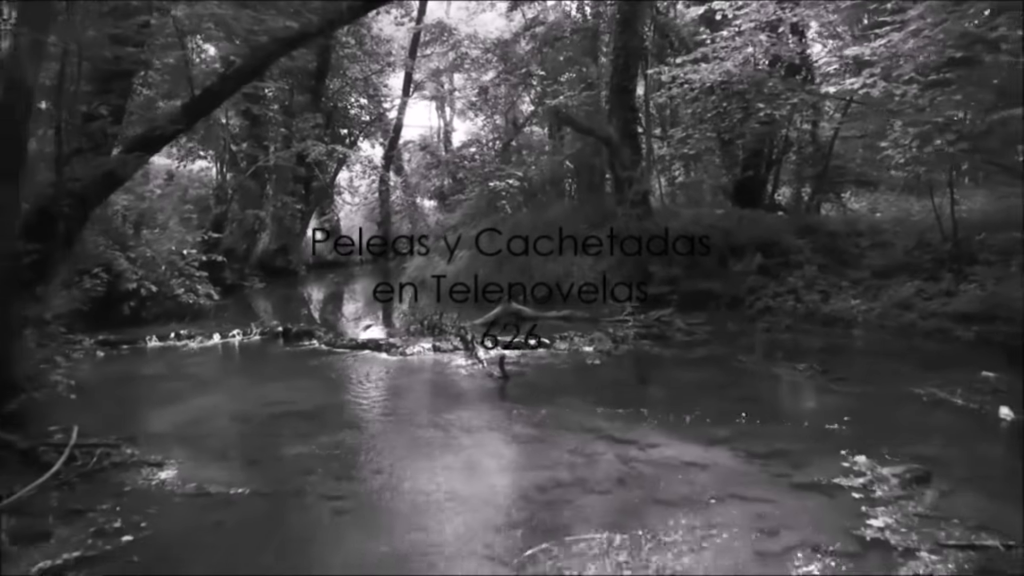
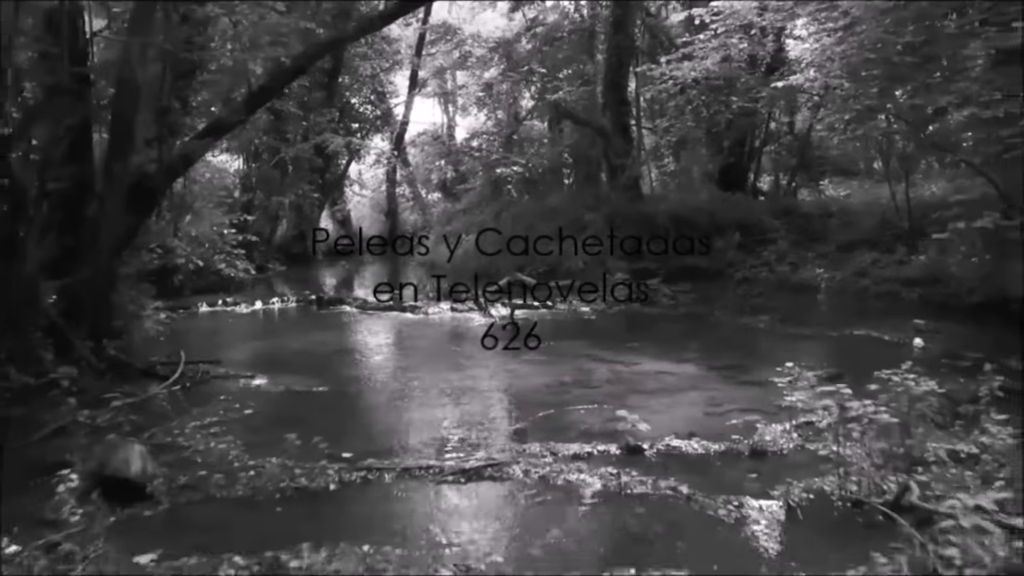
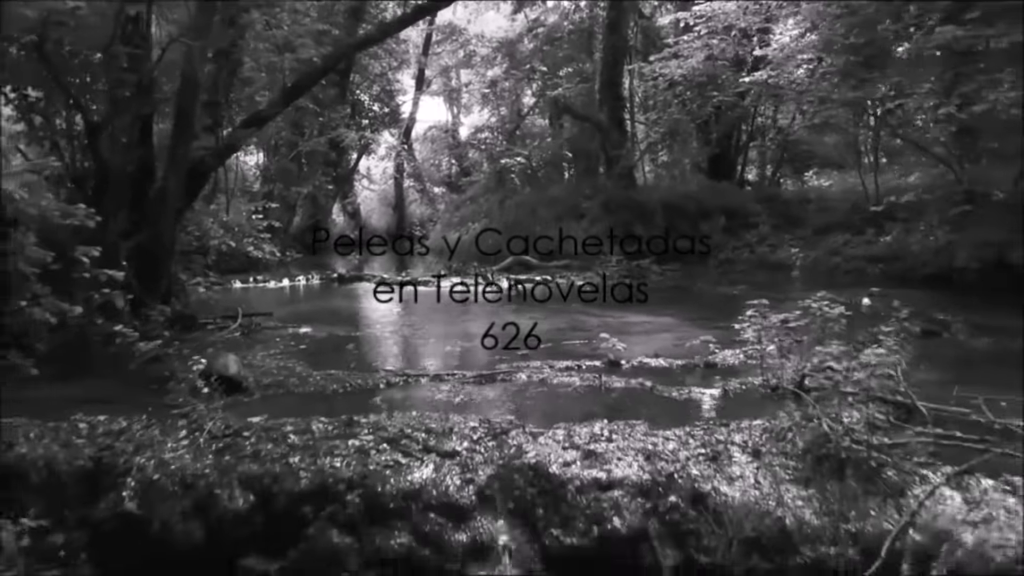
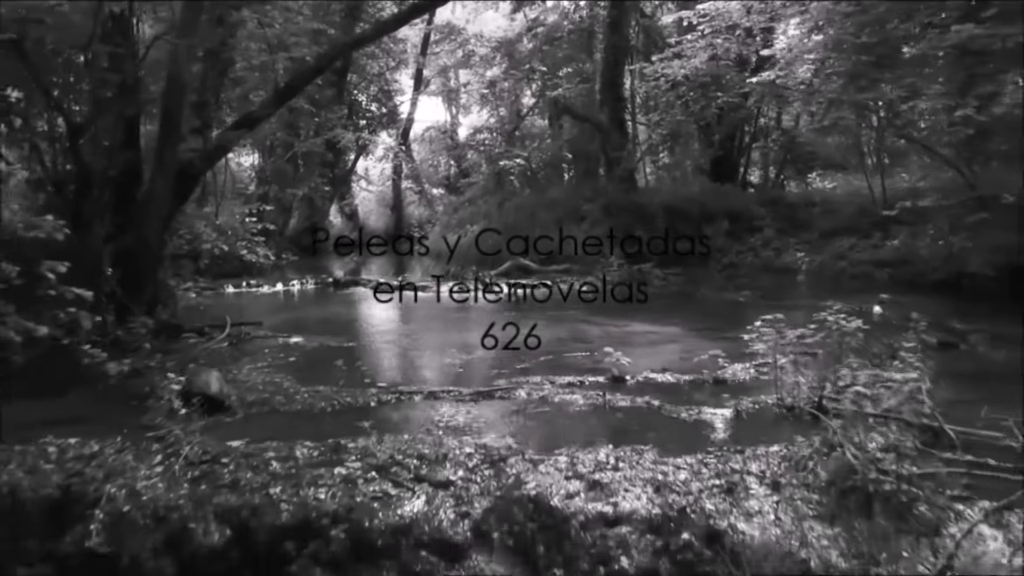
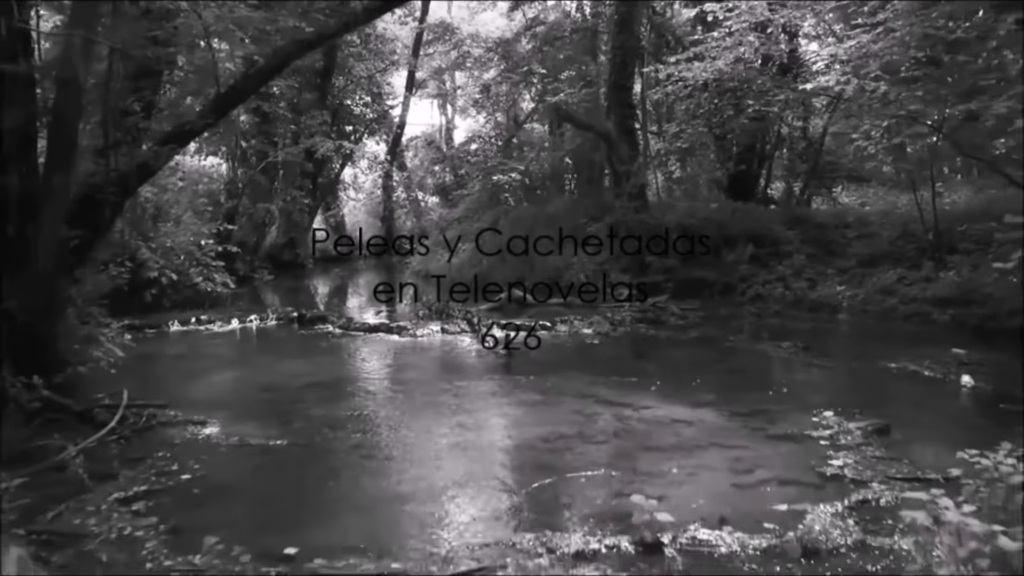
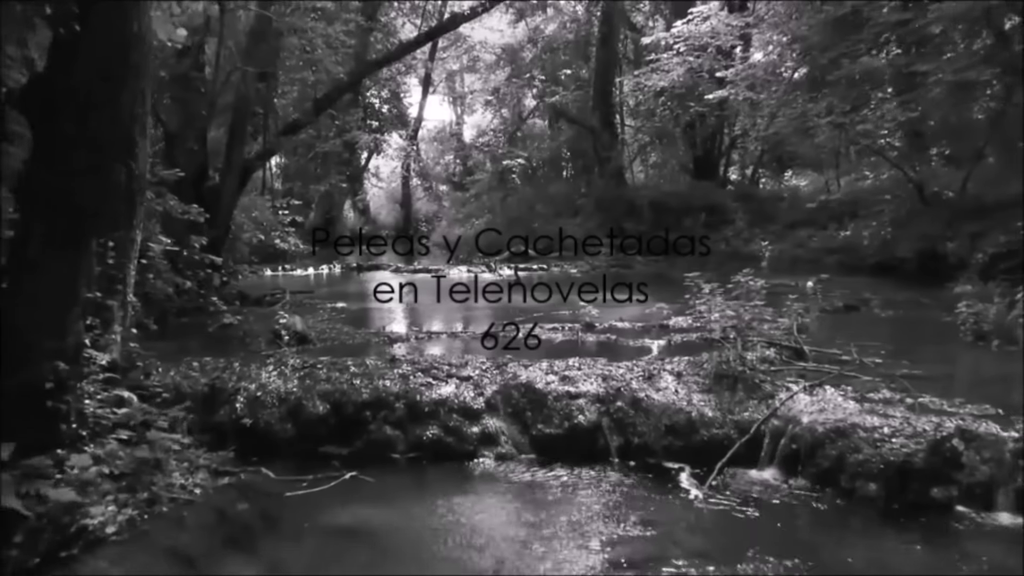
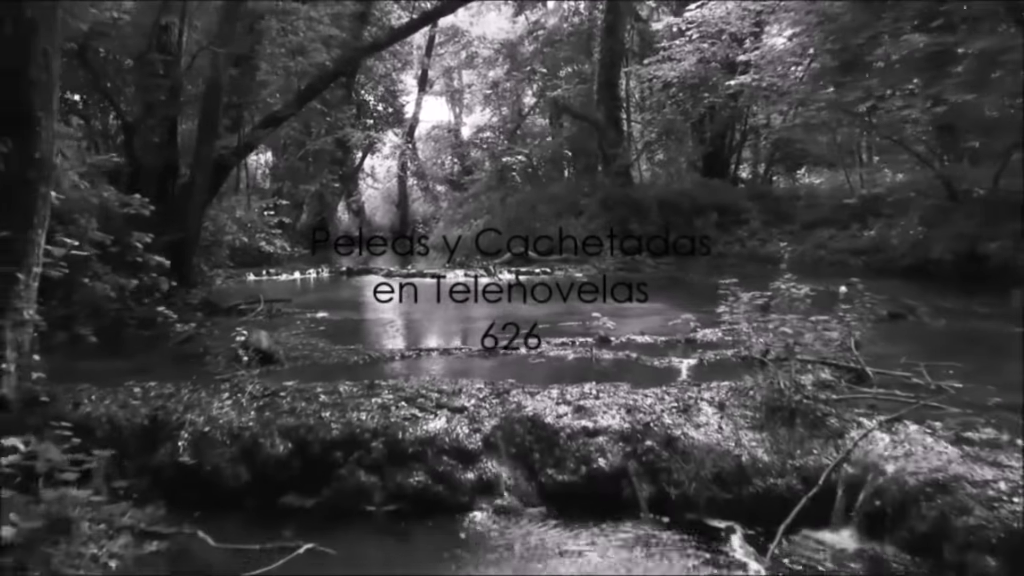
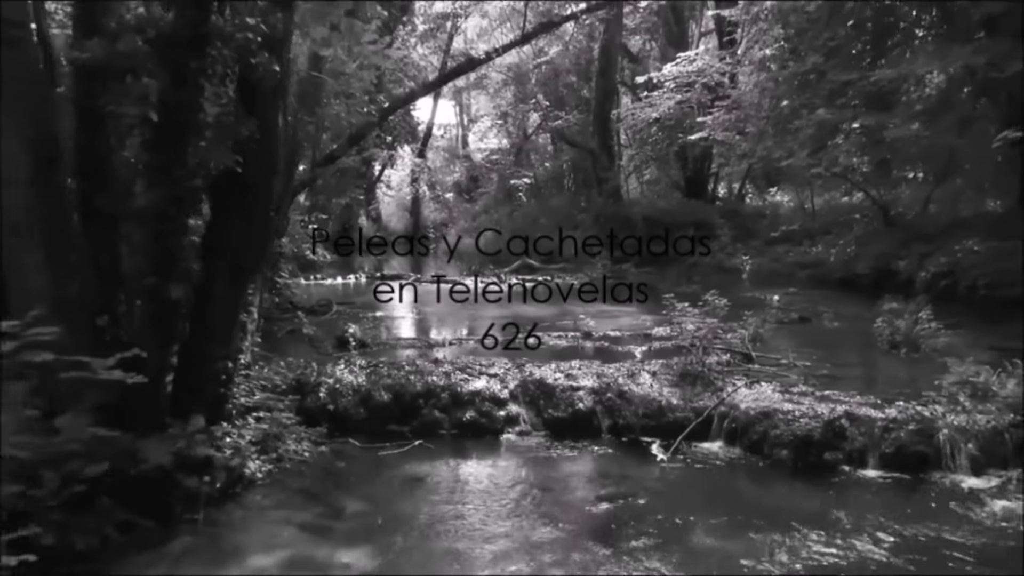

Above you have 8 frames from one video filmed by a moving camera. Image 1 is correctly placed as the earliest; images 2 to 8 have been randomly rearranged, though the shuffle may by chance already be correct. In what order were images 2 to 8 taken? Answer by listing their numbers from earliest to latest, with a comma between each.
5, 2, 4, 3, 7, 6, 8
